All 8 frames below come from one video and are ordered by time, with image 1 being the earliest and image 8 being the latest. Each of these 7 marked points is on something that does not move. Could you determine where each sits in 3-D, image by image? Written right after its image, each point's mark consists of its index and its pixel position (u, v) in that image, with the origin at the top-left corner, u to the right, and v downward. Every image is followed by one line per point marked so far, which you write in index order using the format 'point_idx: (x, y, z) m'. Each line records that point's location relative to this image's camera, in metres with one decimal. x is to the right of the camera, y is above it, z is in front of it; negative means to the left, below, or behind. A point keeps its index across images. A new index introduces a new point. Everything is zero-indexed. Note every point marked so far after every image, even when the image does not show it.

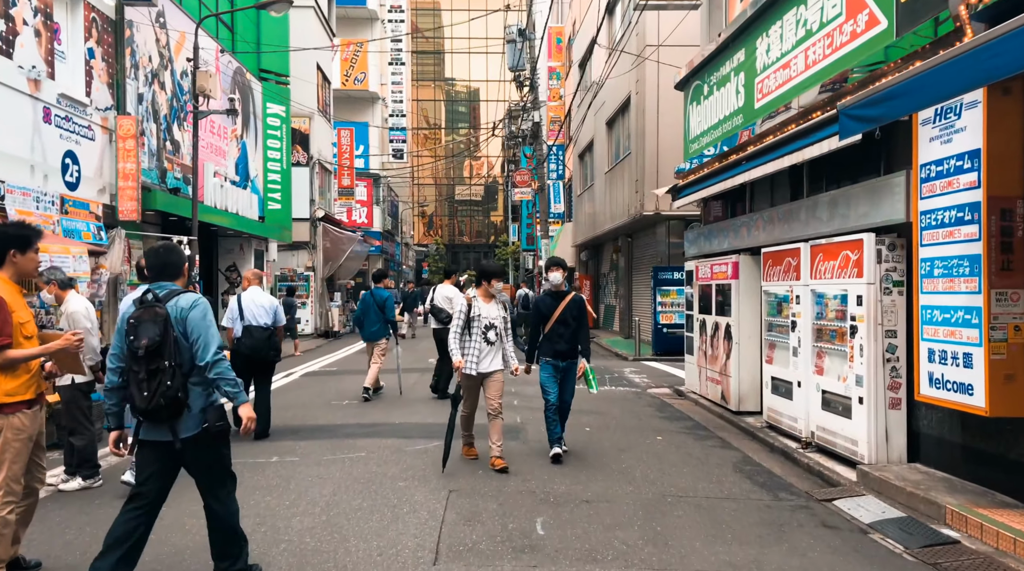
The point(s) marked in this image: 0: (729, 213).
0: (+3.2, +1.1, +11.7) m
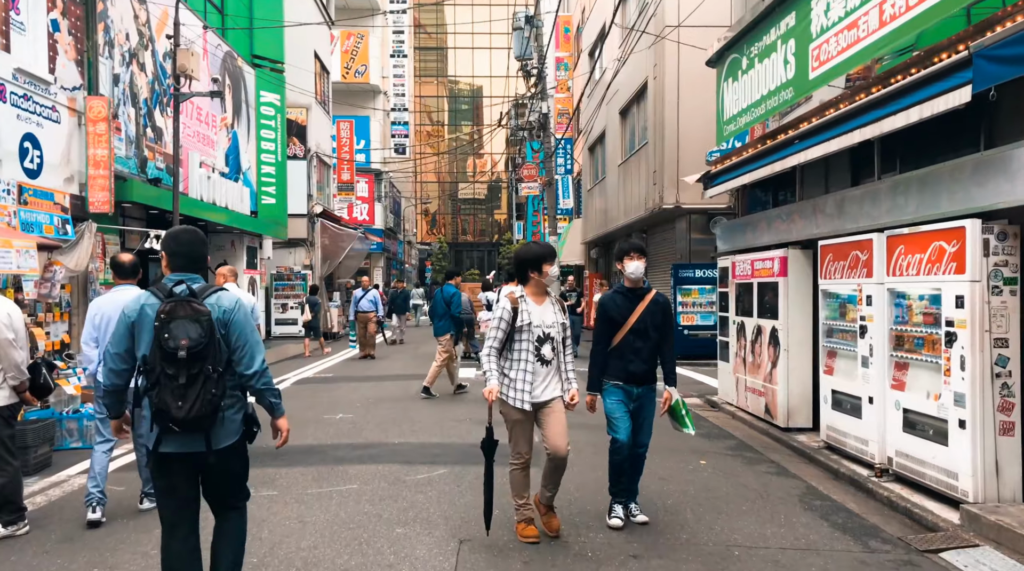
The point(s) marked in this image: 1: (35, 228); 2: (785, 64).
0: (+3.3, +1.1, +10.4) m
1: (-5.8, +0.7, +9.8) m
2: (+3.0, +2.4, +8.7) m
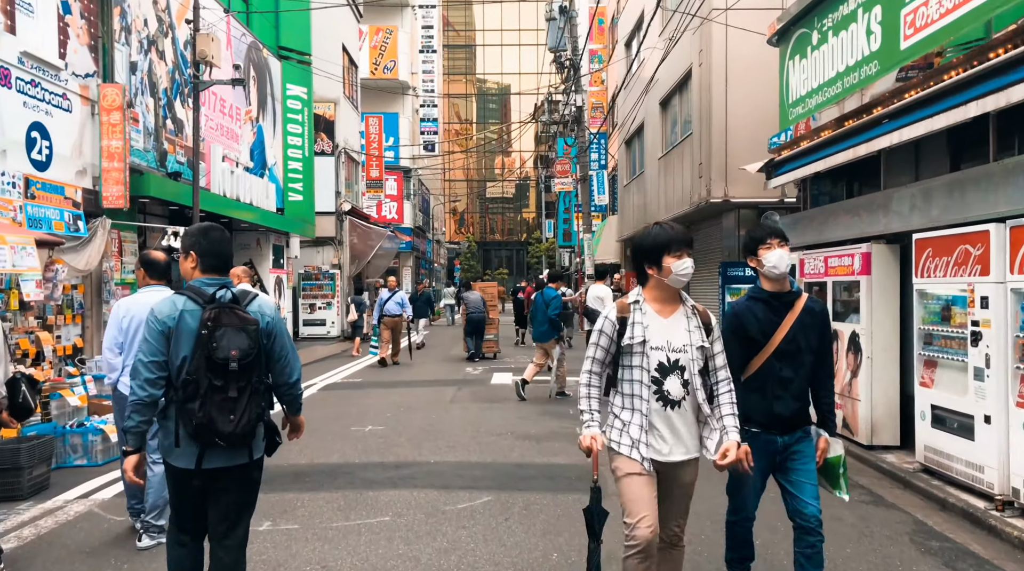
0: (+3.9, +1.1, +9.4) m
1: (-5.3, +0.7, +9.1) m
2: (+3.4, +2.4, +7.7) m
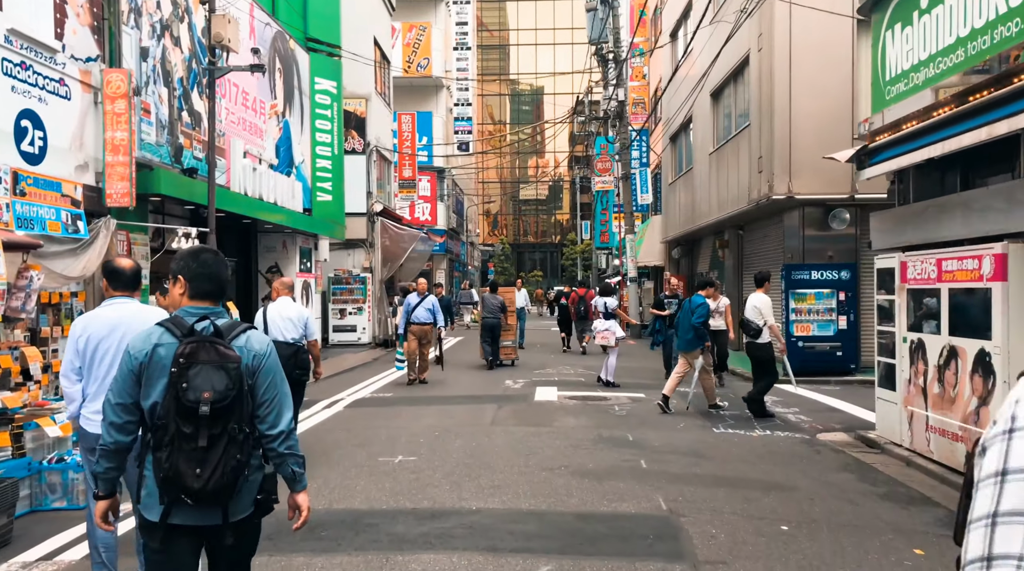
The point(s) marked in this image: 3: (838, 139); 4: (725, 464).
0: (+4.4, +1.0, +8.0) m
1: (-4.8, +0.6, +8.1) m
2: (+3.9, +2.3, +6.3) m
3: (+6.0, +2.7, +14.9) m
4: (+2.0, -1.7, +7.5) m
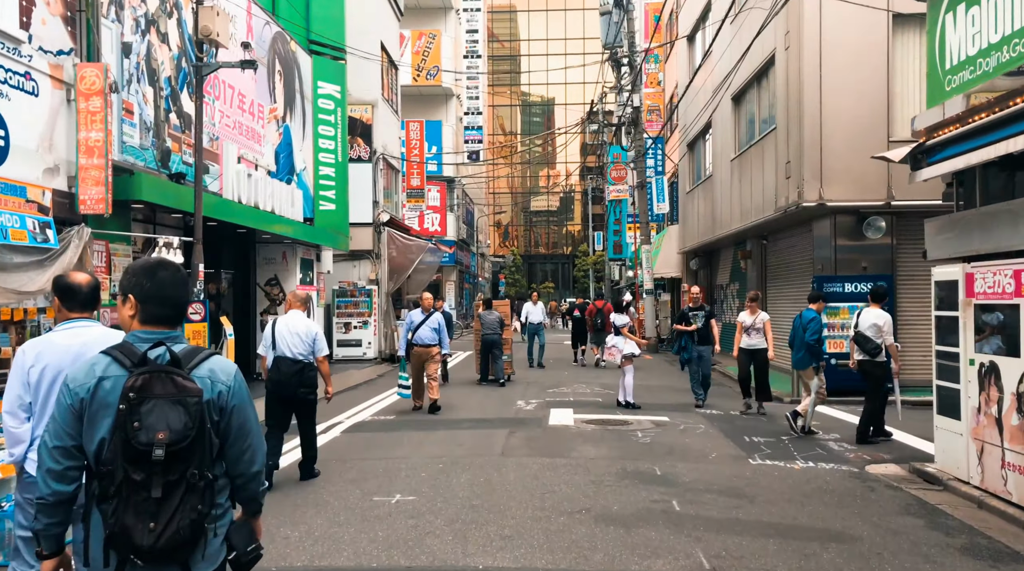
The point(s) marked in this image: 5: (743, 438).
0: (+4.5, +0.9, +7.1) m
1: (-4.7, +0.5, +7.3) m
2: (+4.0, +2.2, +5.4) m
3: (+6.2, +2.5, +13.9) m
4: (+2.1, -1.8, +6.5) m
5: (+2.8, -1.8, +9.7) m
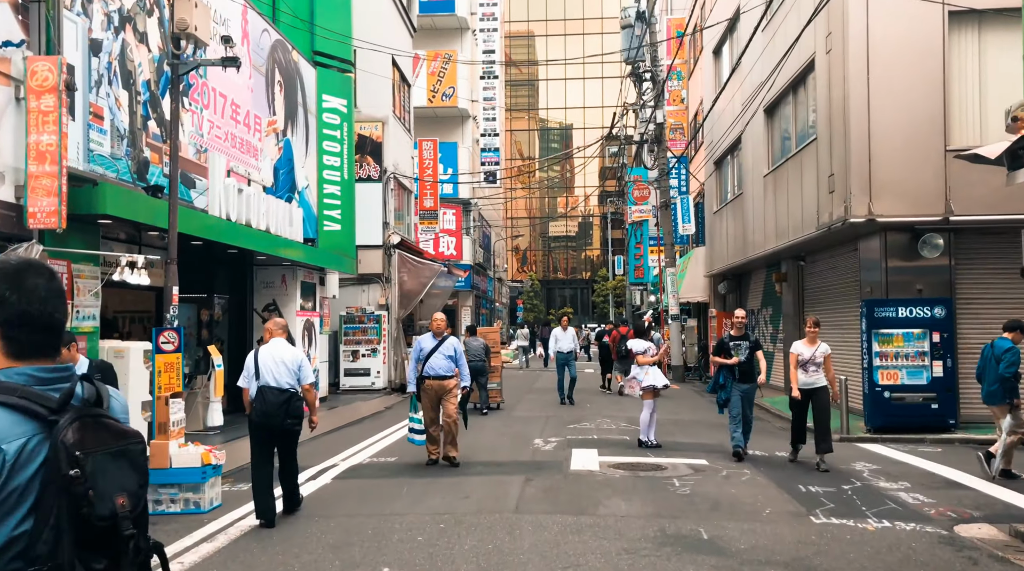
0: (+4.6, +0.7, +5.7) m
1: (-4.6, +0.3, +6.1) m
2: (+4.0, +2.1, +4.1) m
3: (+6.5, +2.1, +12.6) m
4: (+2.2, -1.9, +5.2) m
5: (+2.9, -2.1, +8.3) m
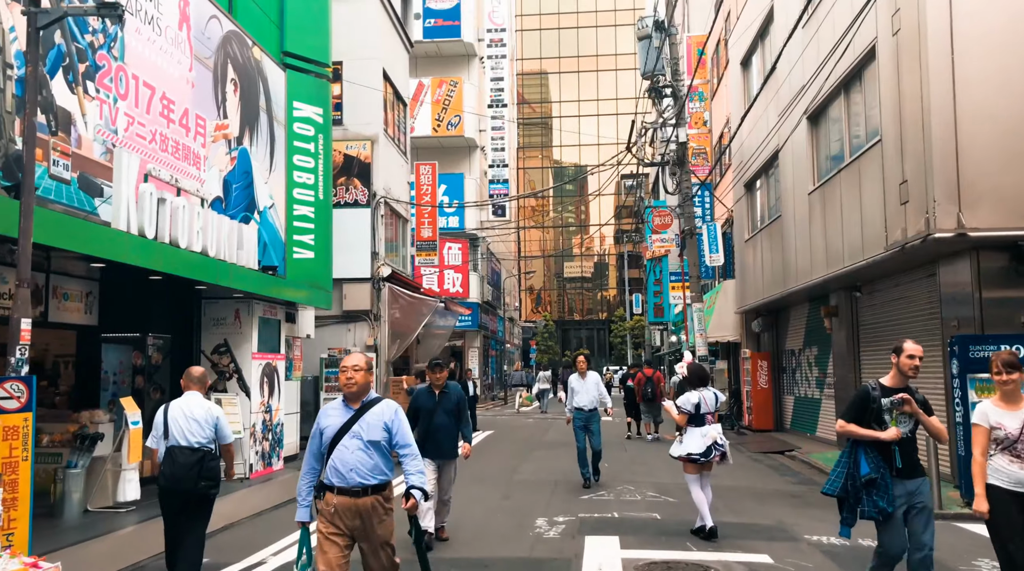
0: (+4.4, +0.7, +3.1) m
1: (-4.8, +0.2, +3.7) m
2: (+3.8, +2.2, +1.6) m
3: (+6.4, +1.7, +10.0) m
4: (+2.0, -2.0, +2.4) m
5: (+2.8, -2.3, +5.6) m
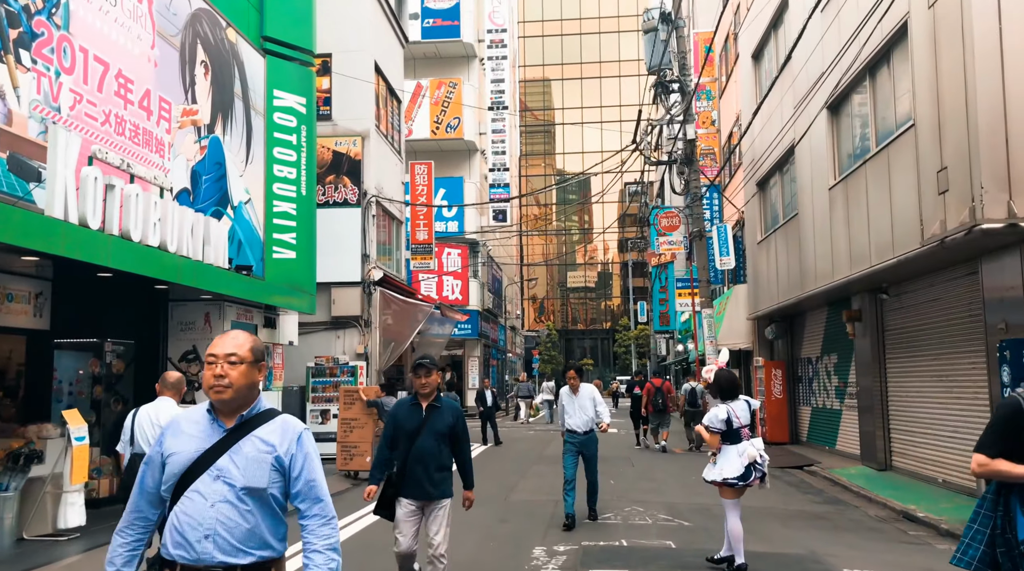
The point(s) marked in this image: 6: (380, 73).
0: (+4.3, +0.8, +2.0) m
1: (-4.8, +0.3, +2.6) m
2: (+3.7, +2.3, +0.5) m
3: (+6.4, +1.7, +8.9) m
4: (+1.9, -1.8, +1.3) m
5: (+2.7, -2.2, +4.4) m
6: (-3.2, +5.0, +19.2) m
